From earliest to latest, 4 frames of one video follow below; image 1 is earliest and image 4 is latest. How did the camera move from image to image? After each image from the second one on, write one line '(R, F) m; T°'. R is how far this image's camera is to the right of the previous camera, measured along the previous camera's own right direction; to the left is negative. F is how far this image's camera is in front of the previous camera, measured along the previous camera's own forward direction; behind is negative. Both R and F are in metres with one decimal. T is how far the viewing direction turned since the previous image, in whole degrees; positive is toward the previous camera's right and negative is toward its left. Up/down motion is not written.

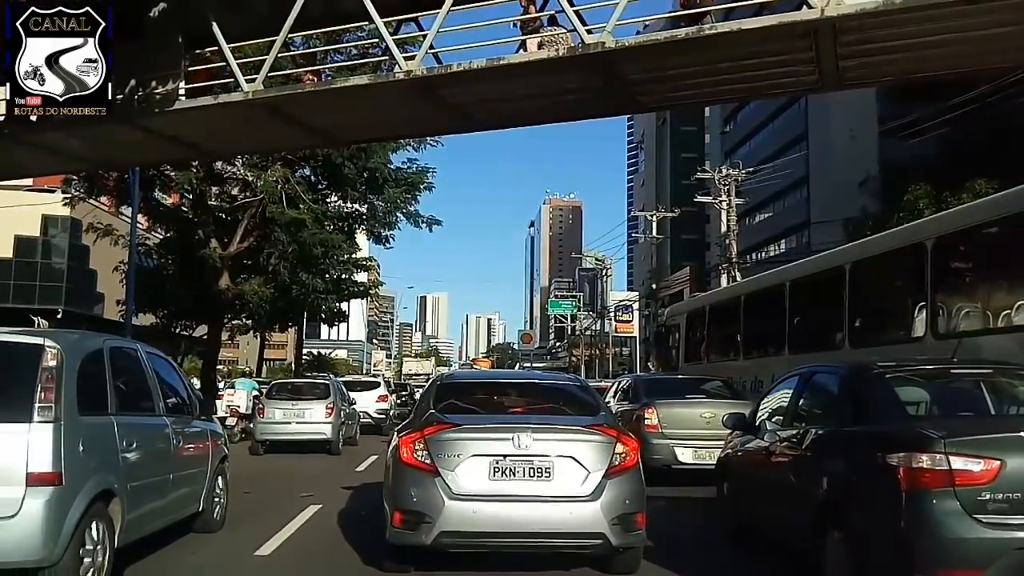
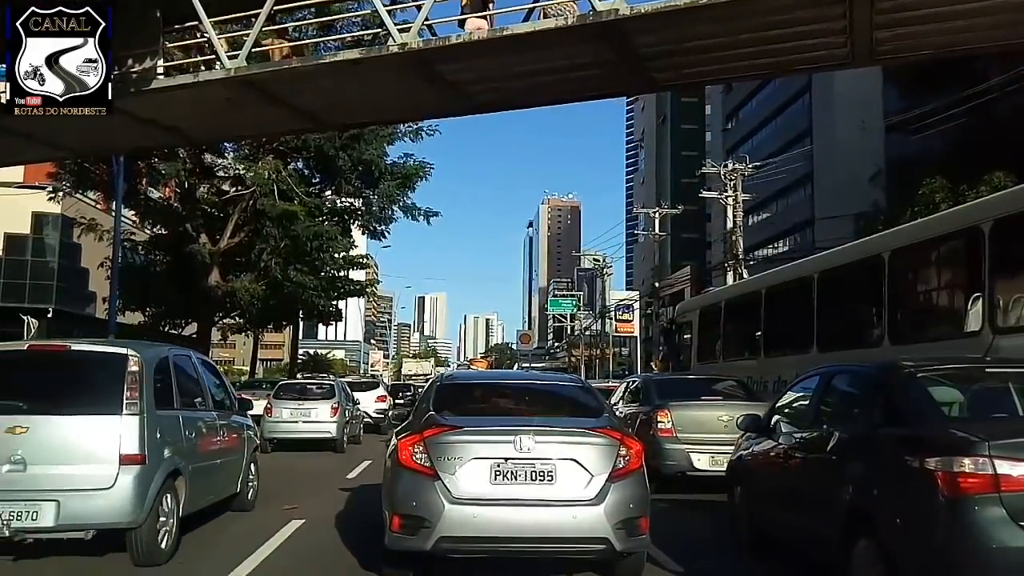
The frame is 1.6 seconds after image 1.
(0.0, +0.4) m; 0°
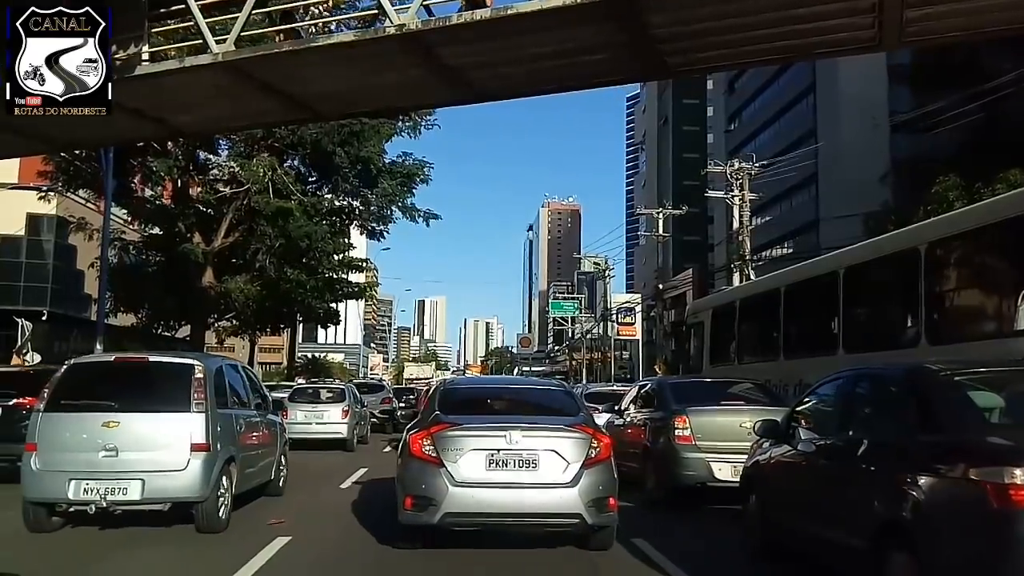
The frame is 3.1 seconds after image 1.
(0.0, +0.3) m; 0°
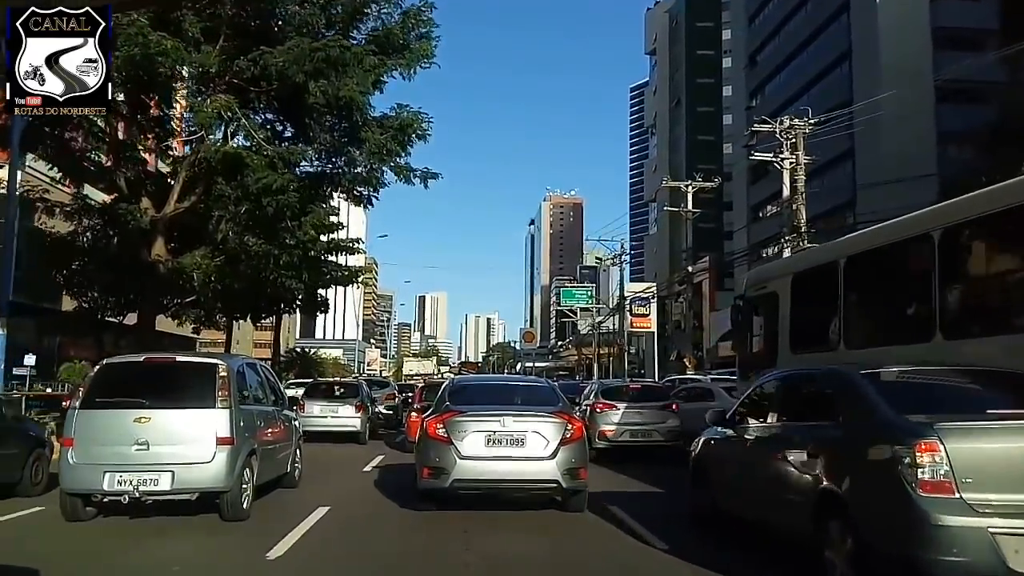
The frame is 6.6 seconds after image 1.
(-0.1, +1.7) m; 0°
